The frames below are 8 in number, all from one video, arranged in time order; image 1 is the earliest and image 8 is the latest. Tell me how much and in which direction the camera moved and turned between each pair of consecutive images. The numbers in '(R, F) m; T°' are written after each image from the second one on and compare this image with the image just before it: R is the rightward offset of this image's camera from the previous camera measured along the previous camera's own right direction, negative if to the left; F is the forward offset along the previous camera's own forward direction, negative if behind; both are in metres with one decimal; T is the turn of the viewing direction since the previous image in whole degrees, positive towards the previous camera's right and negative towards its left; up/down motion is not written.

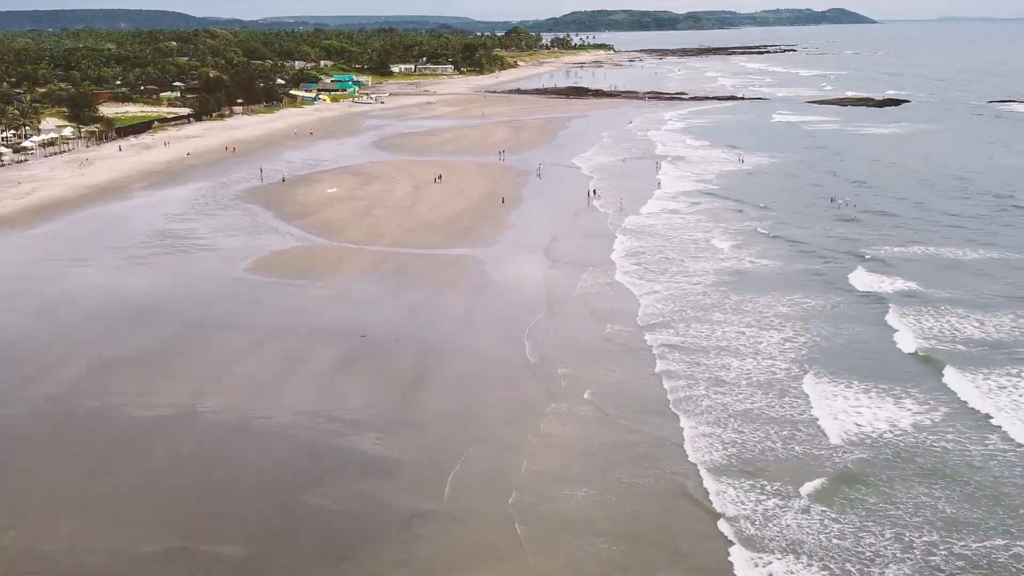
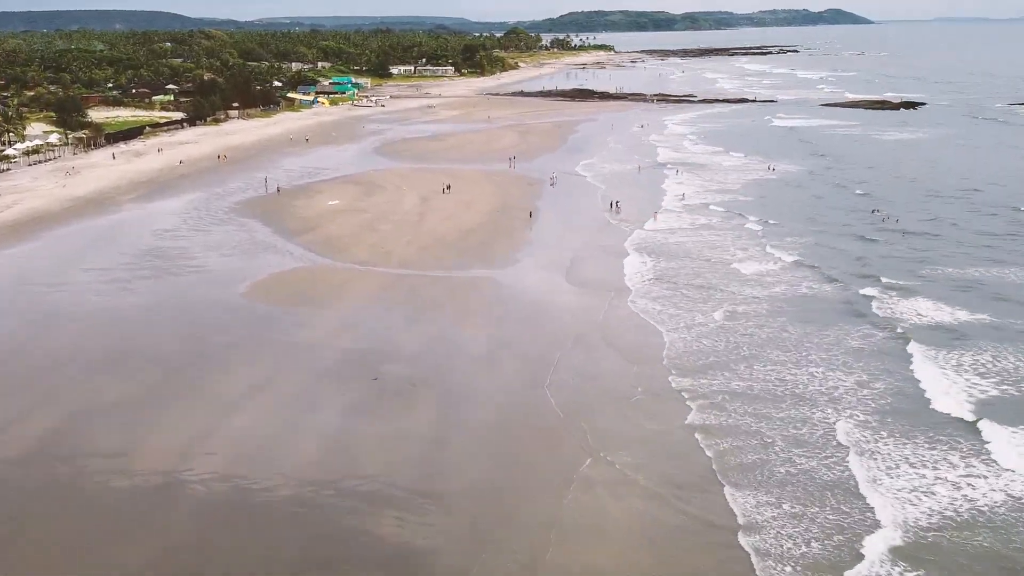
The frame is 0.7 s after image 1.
(-0.6, +2.3) m; 0°
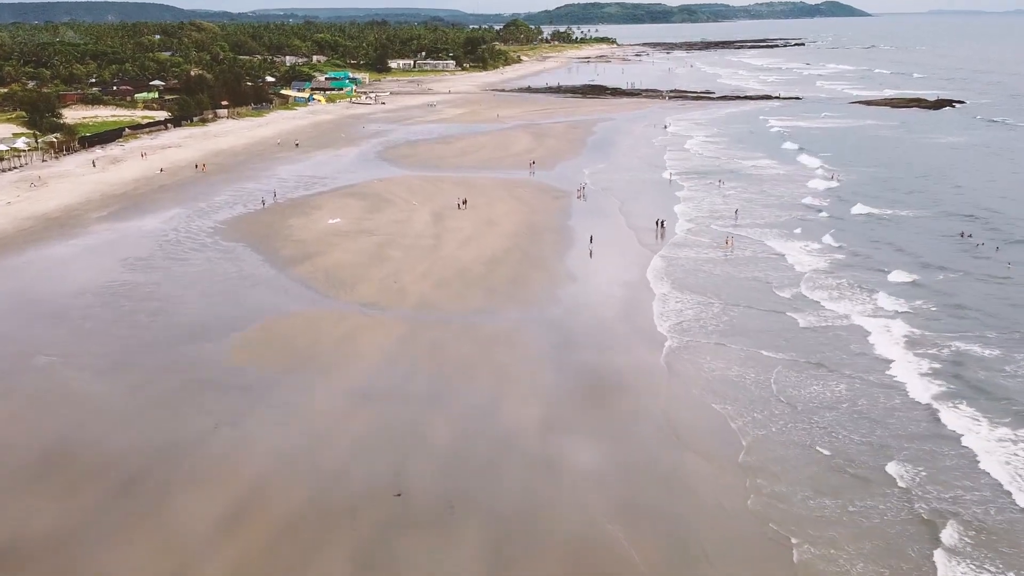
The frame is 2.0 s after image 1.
(-0.9, +4.4) m; 0°
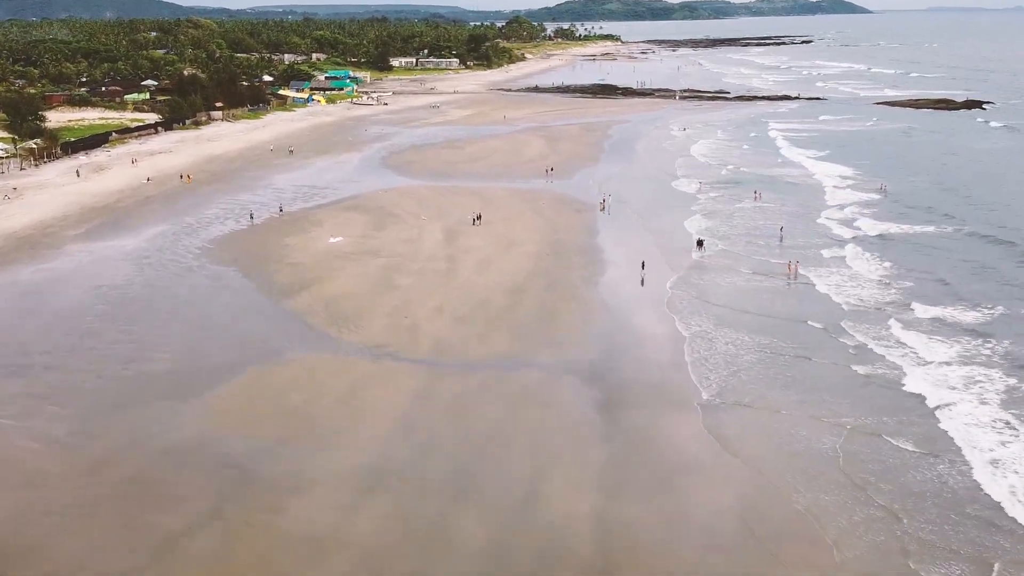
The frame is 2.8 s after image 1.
(-0.6, +2.9) m; 0°
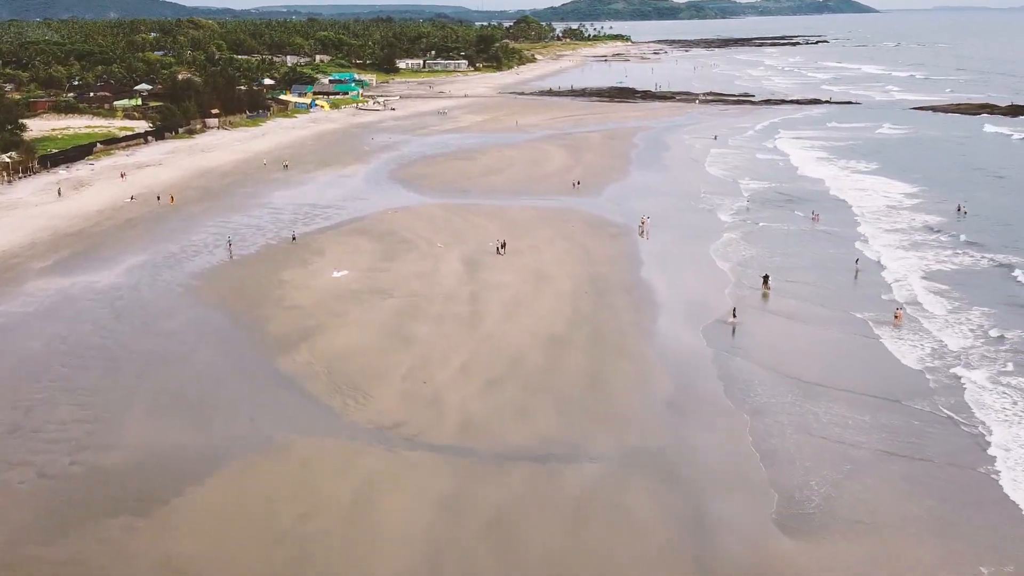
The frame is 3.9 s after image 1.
(-0.6, +3.6) m; 0°
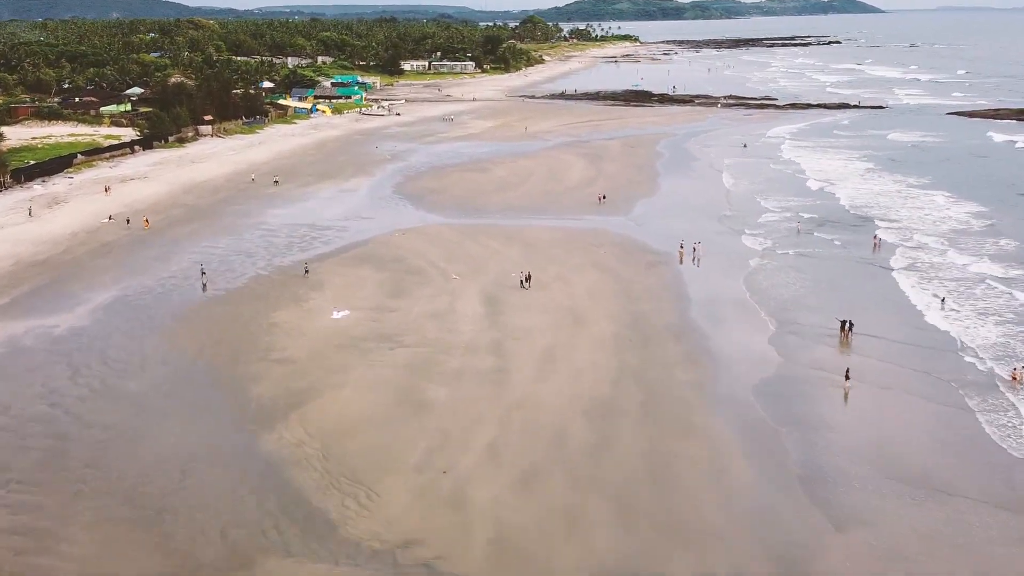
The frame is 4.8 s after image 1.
(-0.5, +3.3) m; 0°
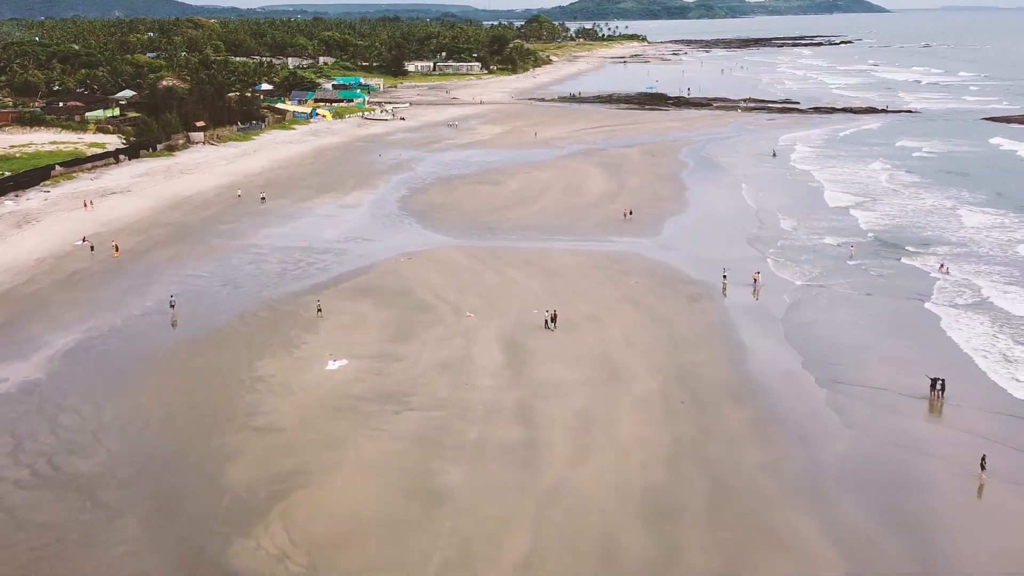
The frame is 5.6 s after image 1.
(-0.4, +2.9) m; 0°
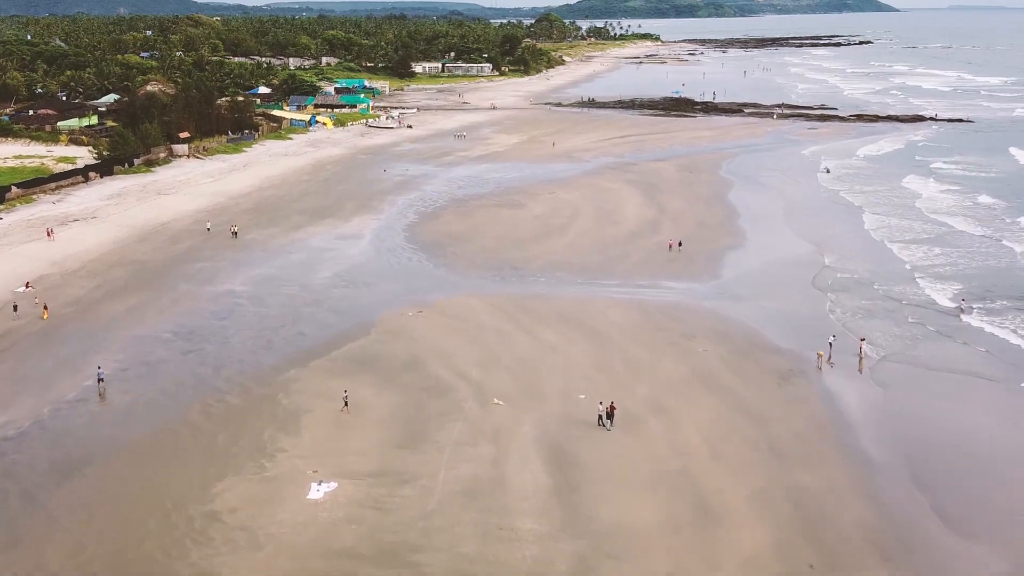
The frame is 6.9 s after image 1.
(-0.6, +4.6) m; 0°
